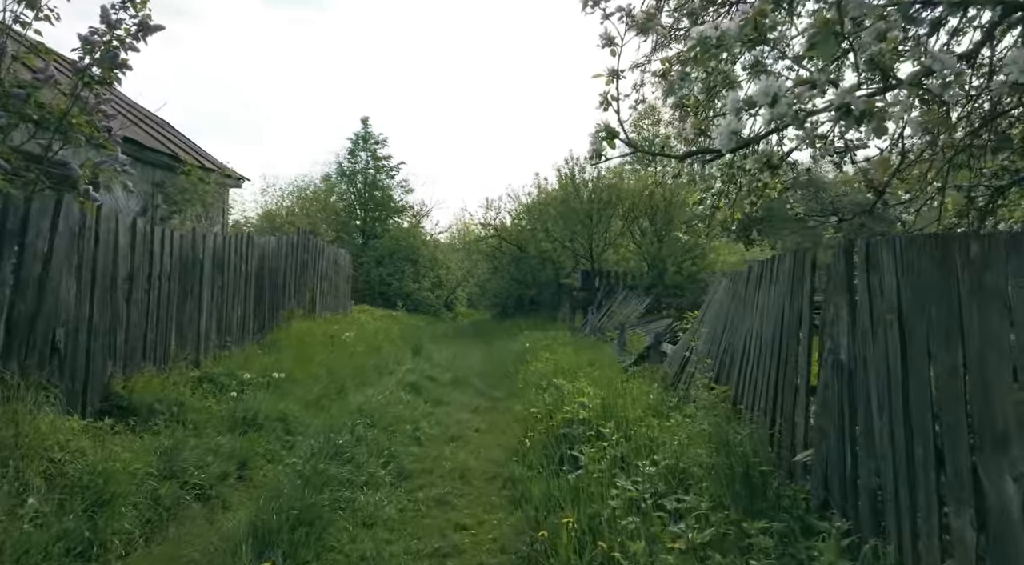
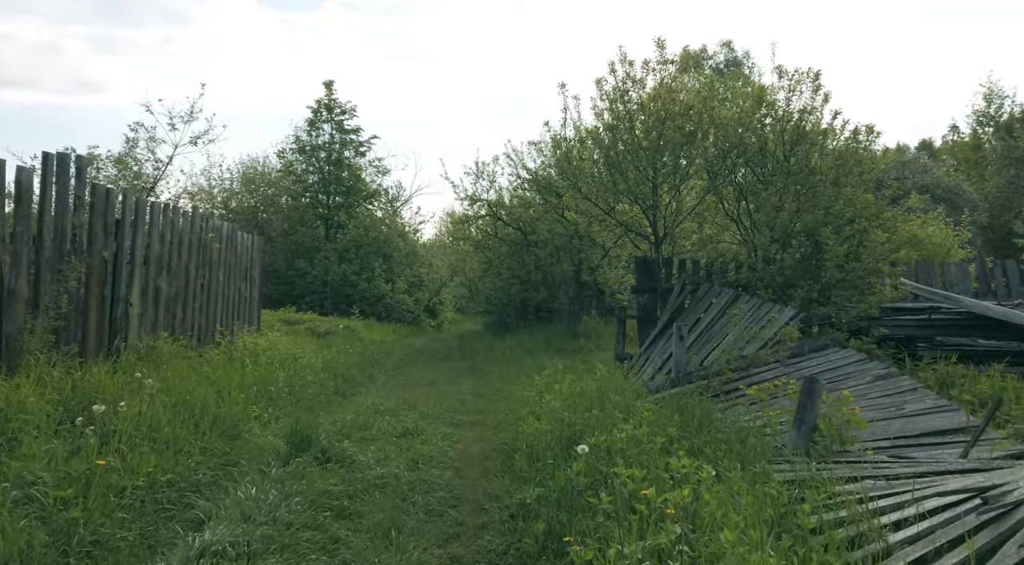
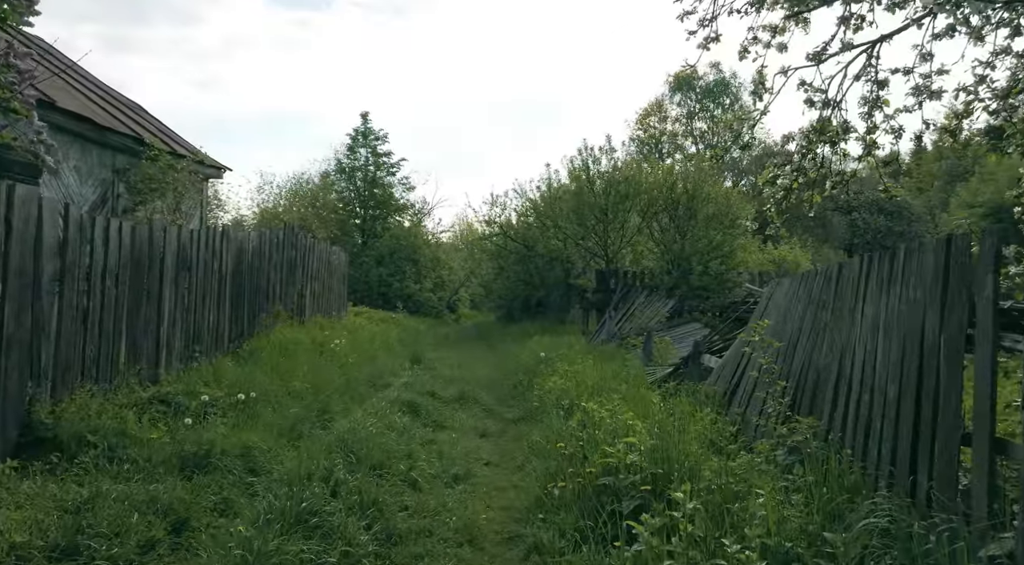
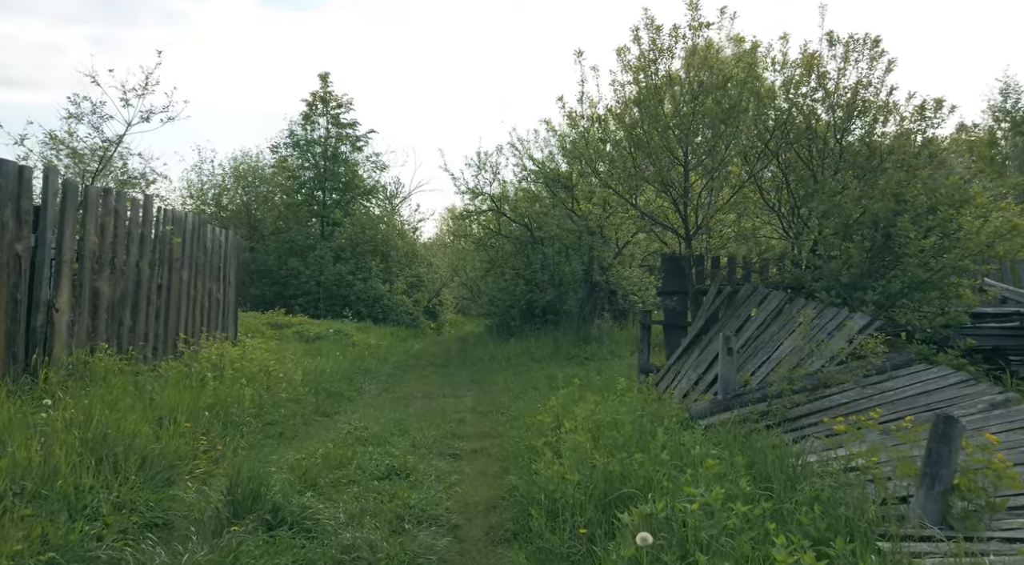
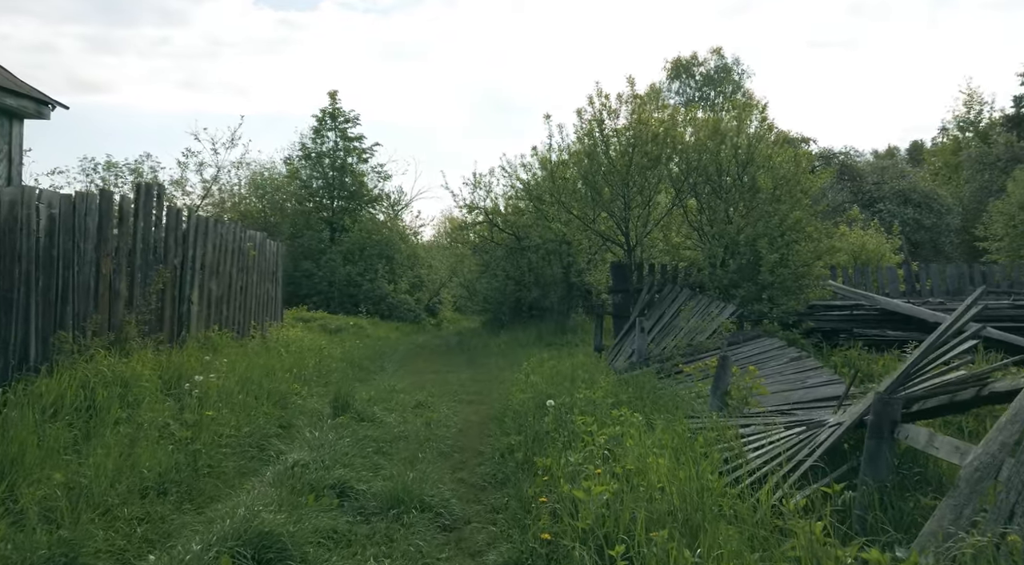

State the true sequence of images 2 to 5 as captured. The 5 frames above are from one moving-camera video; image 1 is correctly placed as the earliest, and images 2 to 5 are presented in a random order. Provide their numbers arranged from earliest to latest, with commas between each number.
3, 5, 2, 4
